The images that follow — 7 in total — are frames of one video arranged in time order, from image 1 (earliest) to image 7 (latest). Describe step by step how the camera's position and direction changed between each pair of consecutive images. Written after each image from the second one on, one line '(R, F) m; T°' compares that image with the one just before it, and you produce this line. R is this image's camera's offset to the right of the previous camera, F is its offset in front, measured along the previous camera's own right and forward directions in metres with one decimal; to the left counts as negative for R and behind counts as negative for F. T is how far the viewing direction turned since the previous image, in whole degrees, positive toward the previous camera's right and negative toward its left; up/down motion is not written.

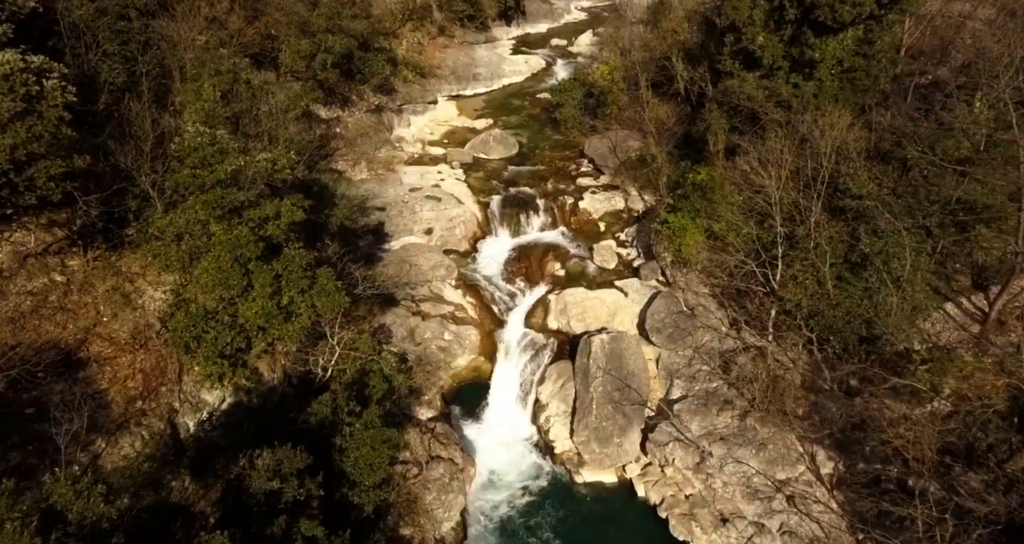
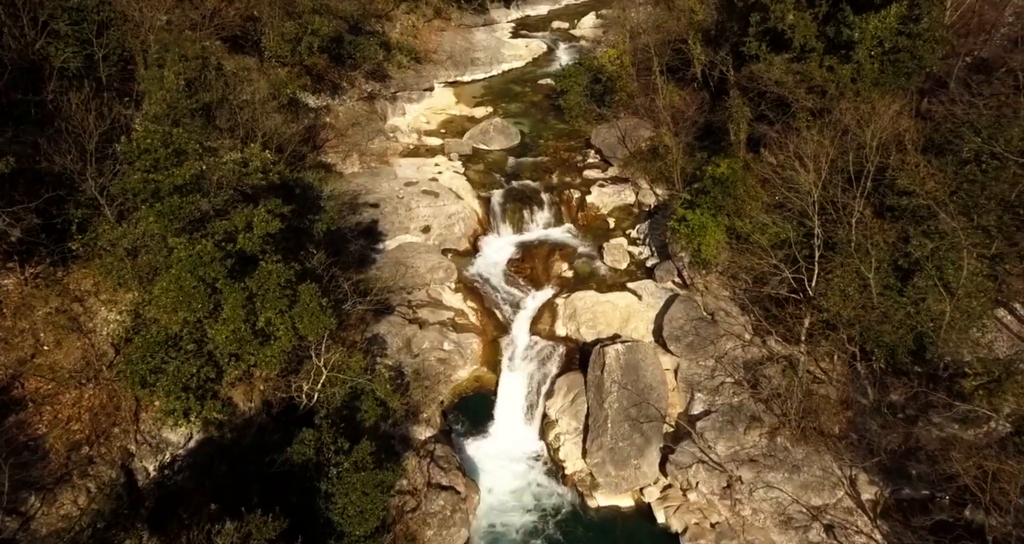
(-0.3, +2.0) m; 0°
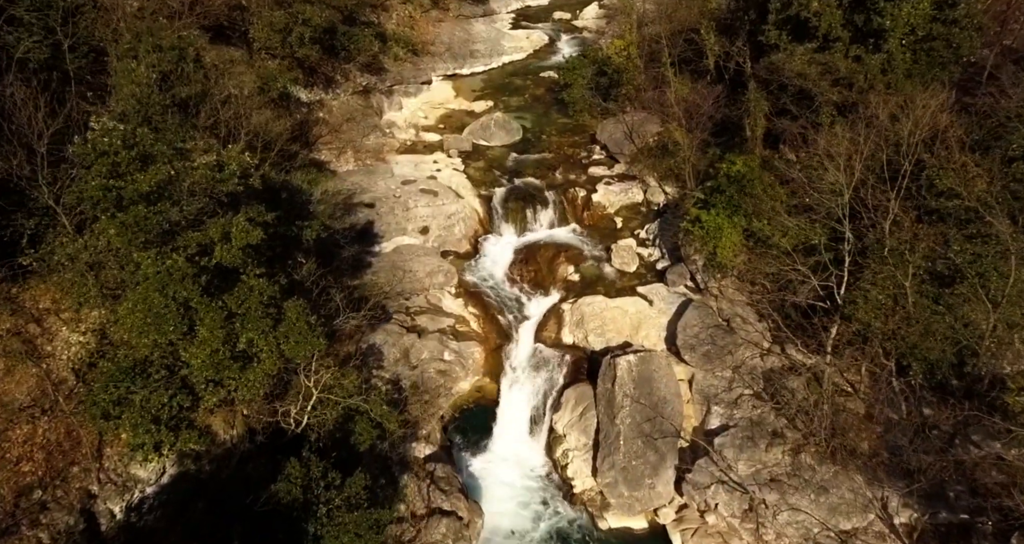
(-0.2, +1.3) m; 0°
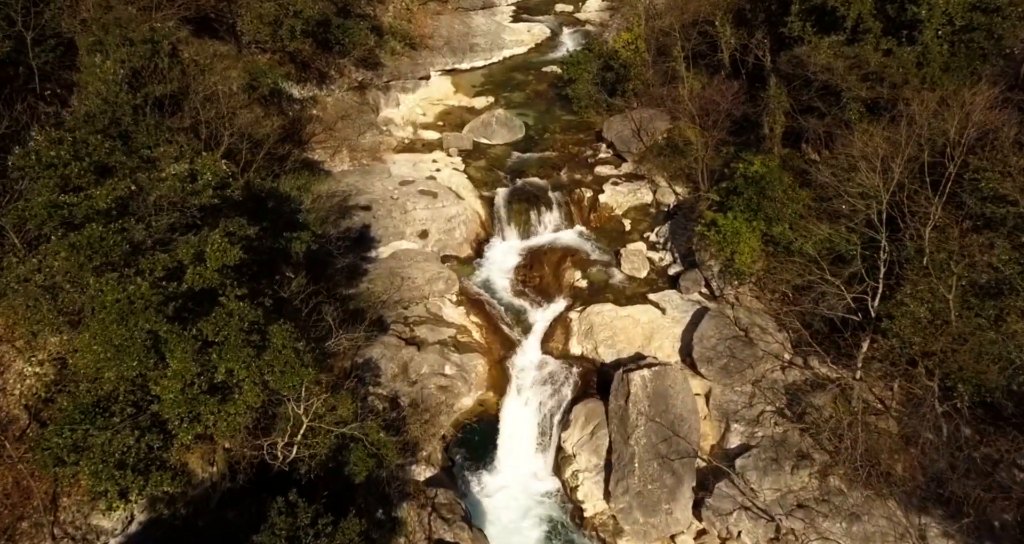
(-0.2, +1.2) m; 0°
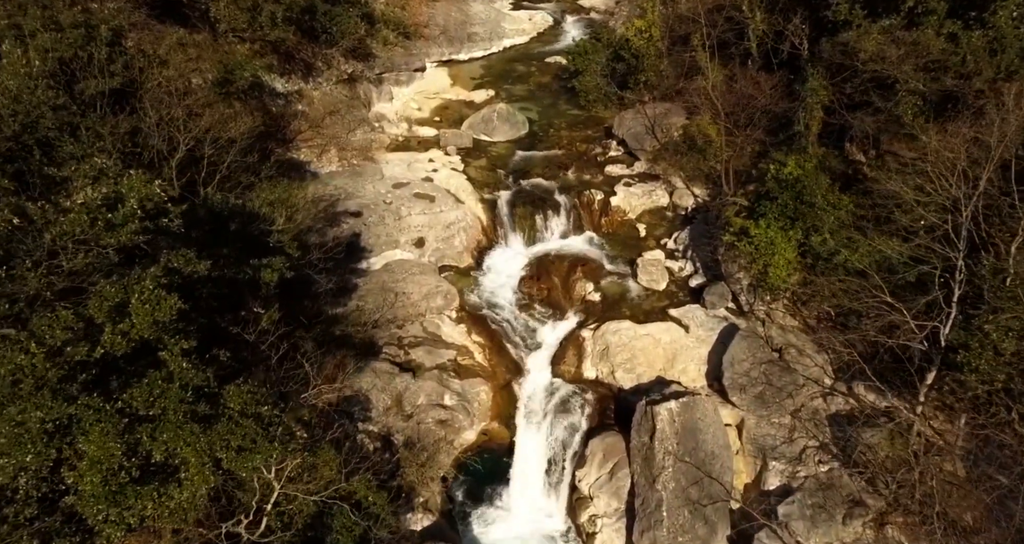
(-0.3, +2.2) m; 0°
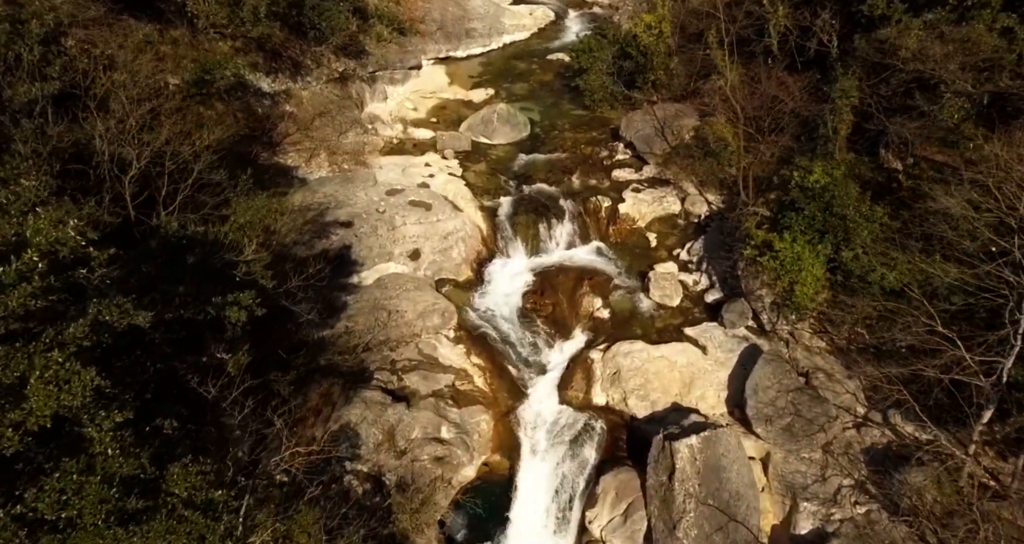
(-0.1, +1.5) m; 0°
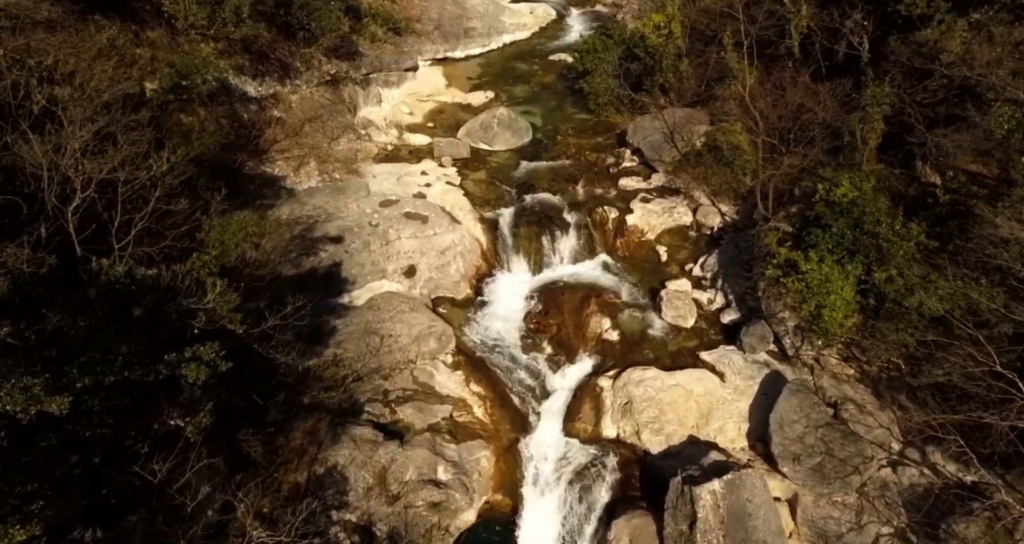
(-0.1, +1.3) m; 0°
